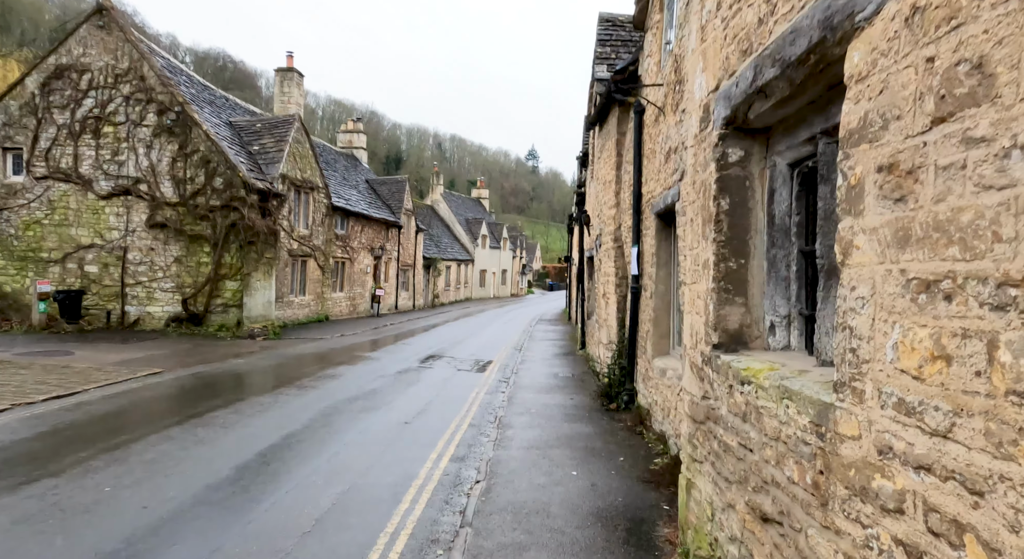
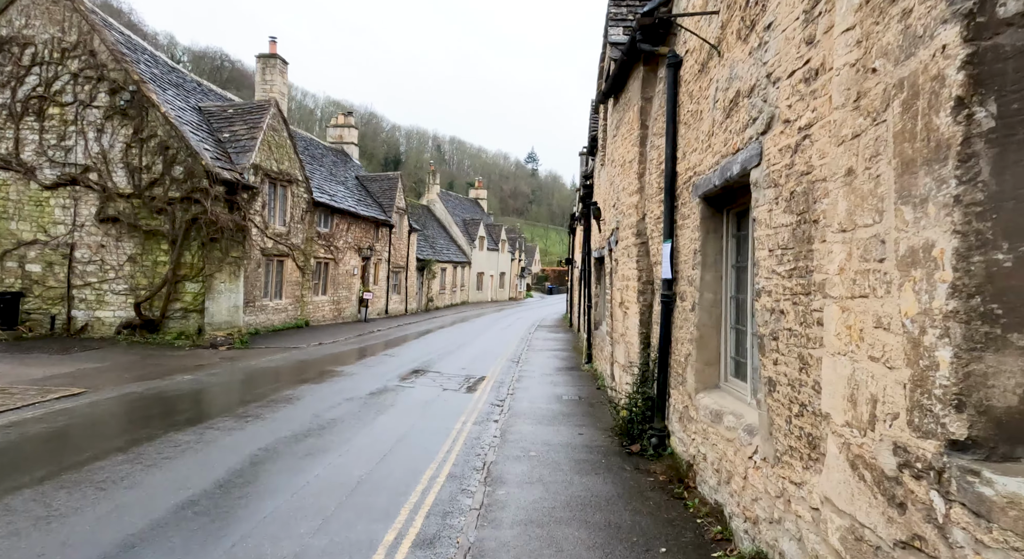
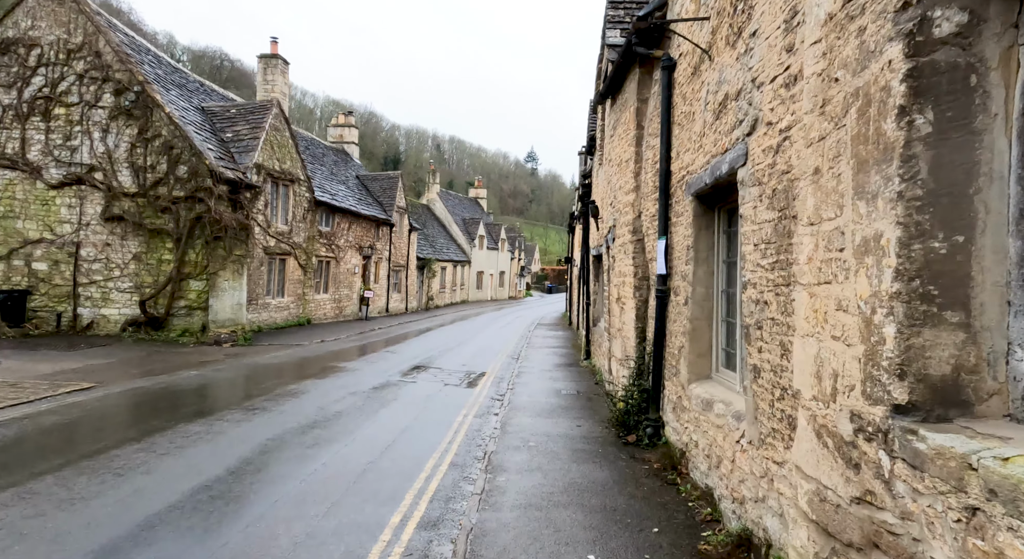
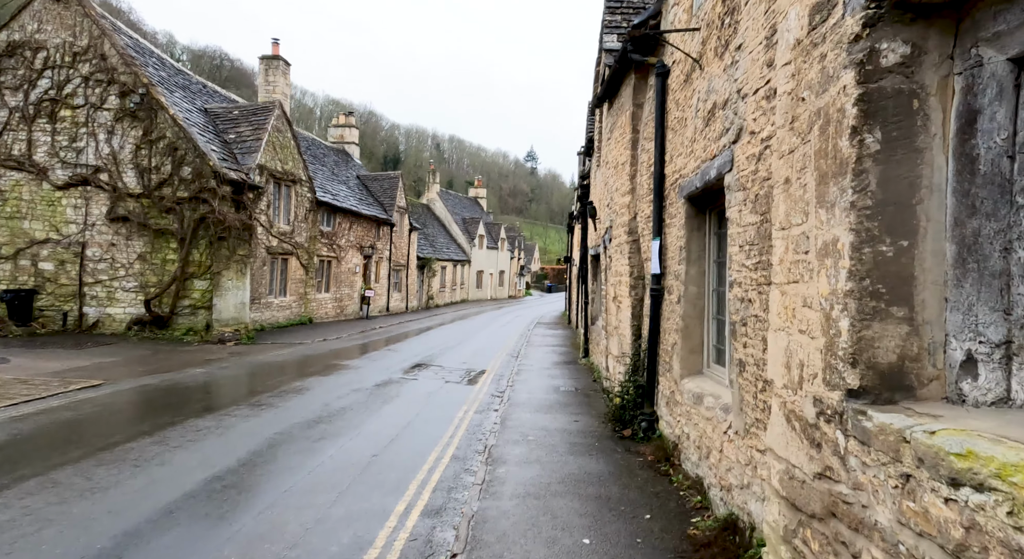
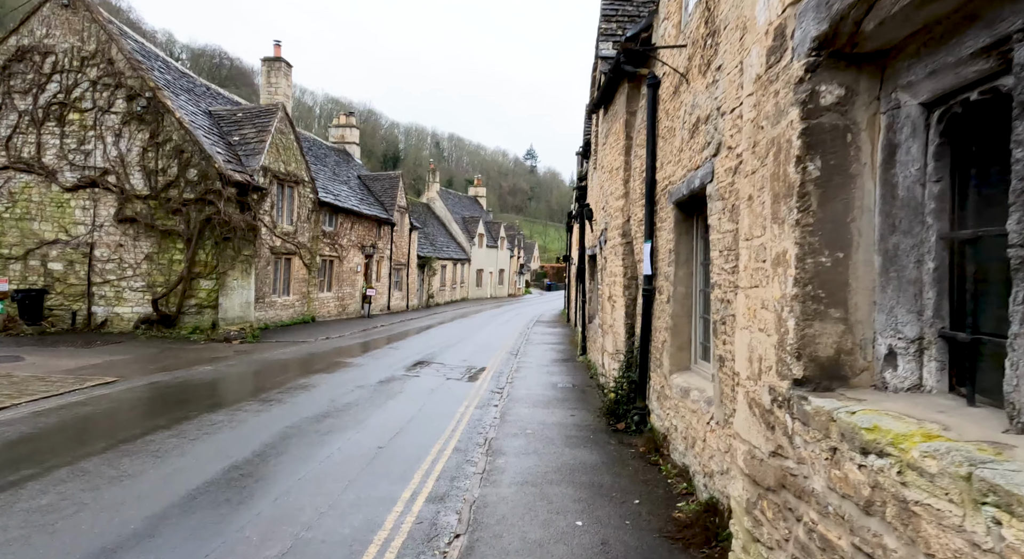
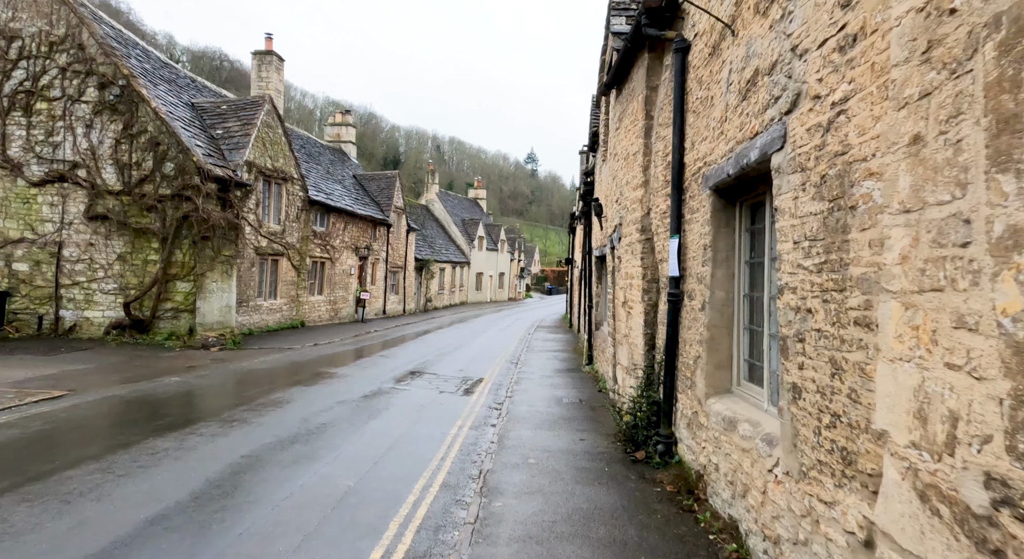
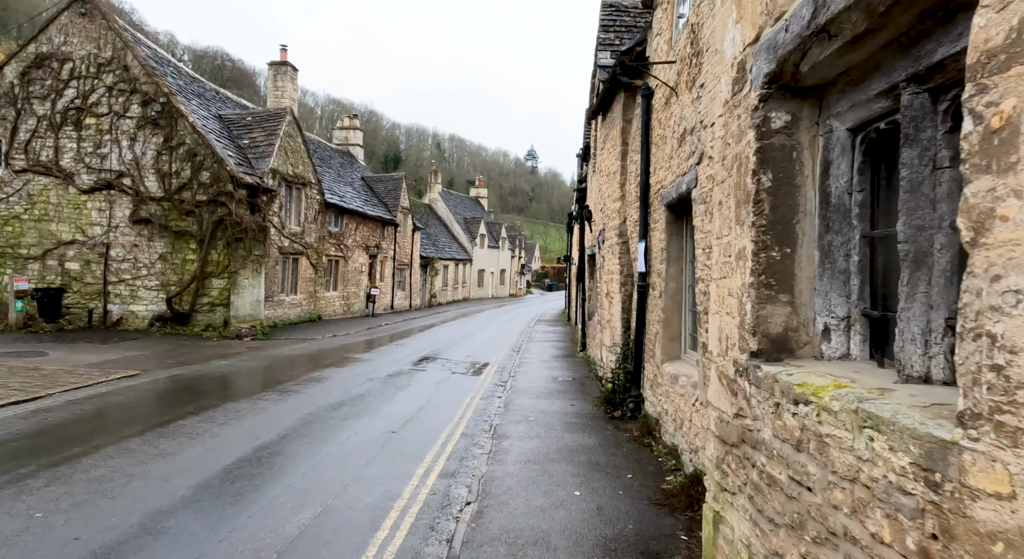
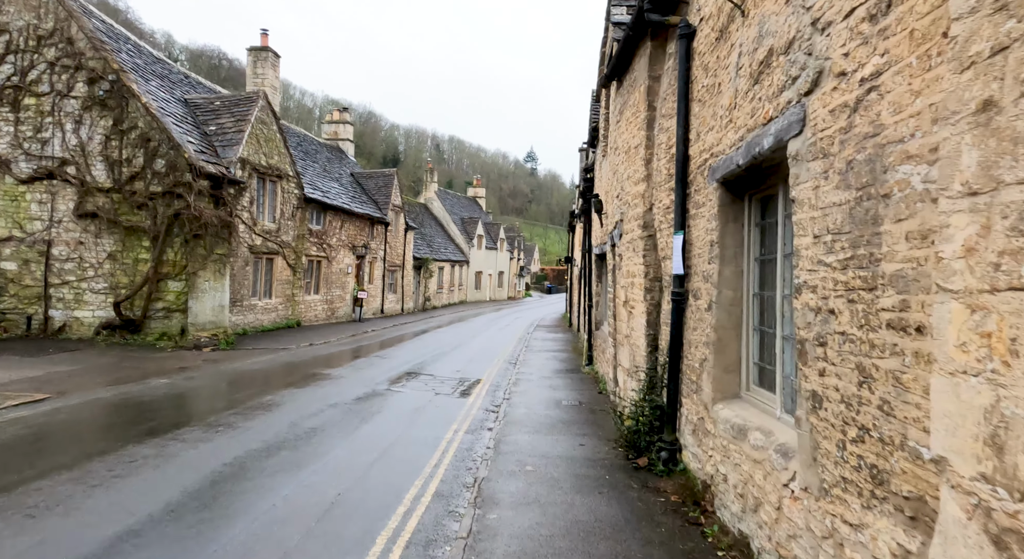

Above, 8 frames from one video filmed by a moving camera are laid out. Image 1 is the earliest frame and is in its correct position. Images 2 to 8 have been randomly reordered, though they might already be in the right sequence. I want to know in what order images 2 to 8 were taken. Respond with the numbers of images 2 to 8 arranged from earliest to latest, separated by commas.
7, 5, 4, 3, 2, 6, 8
